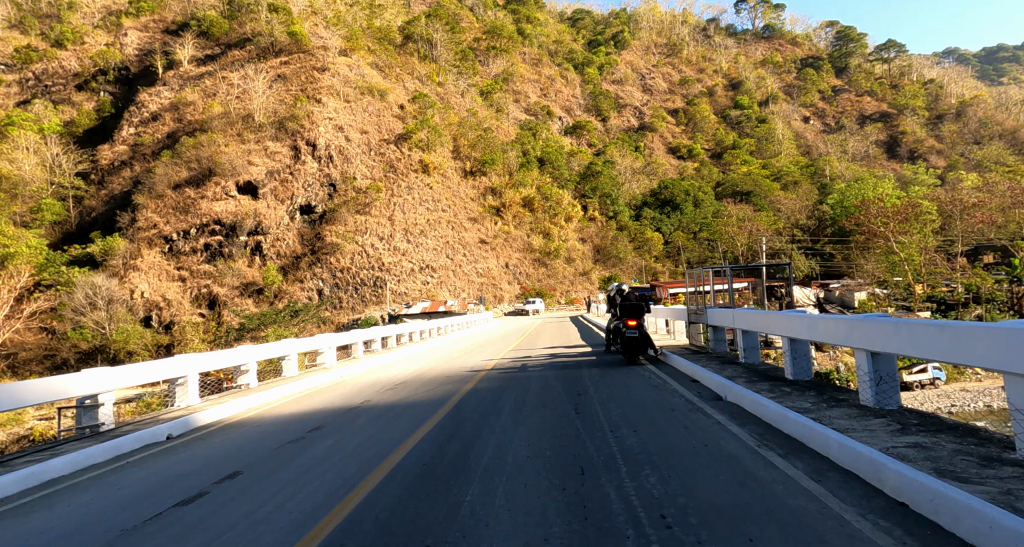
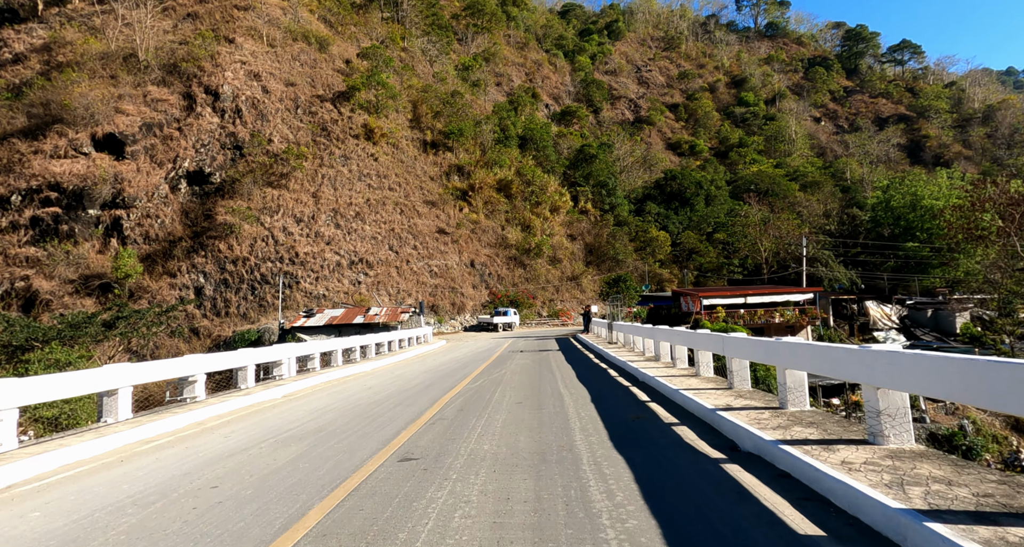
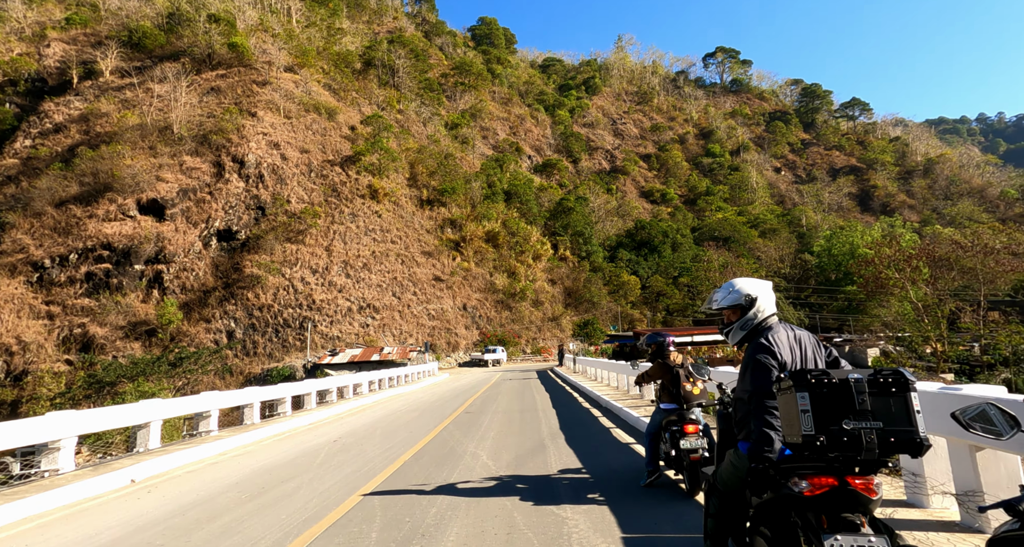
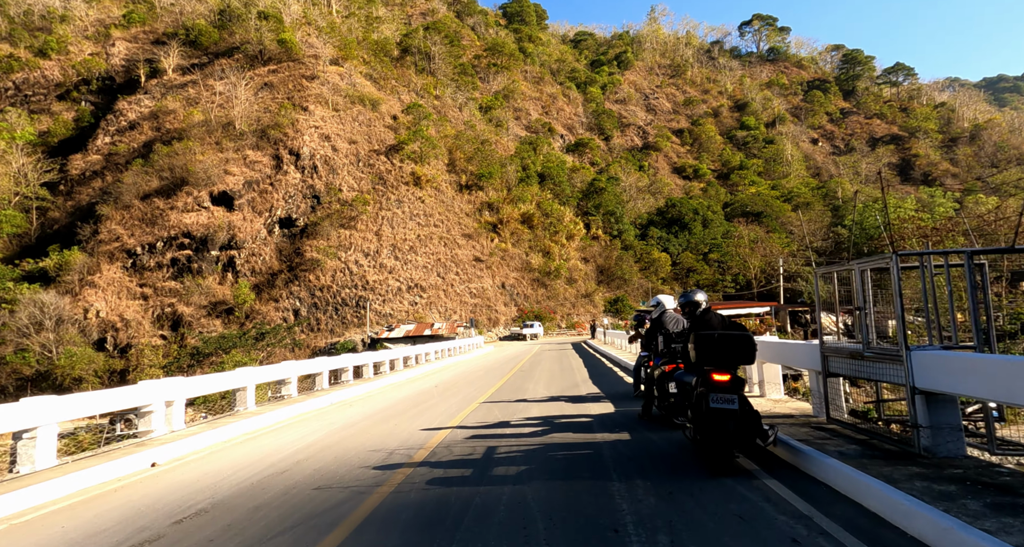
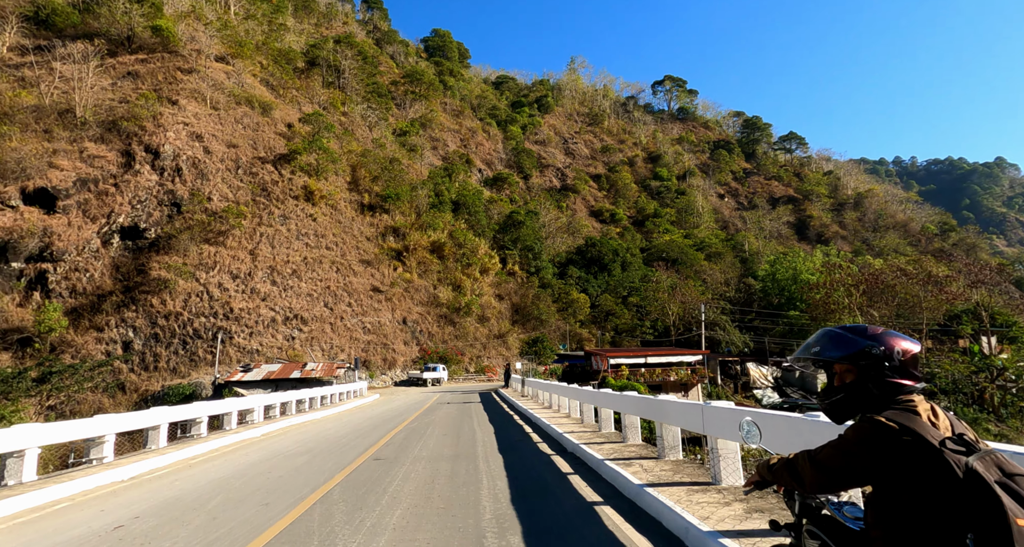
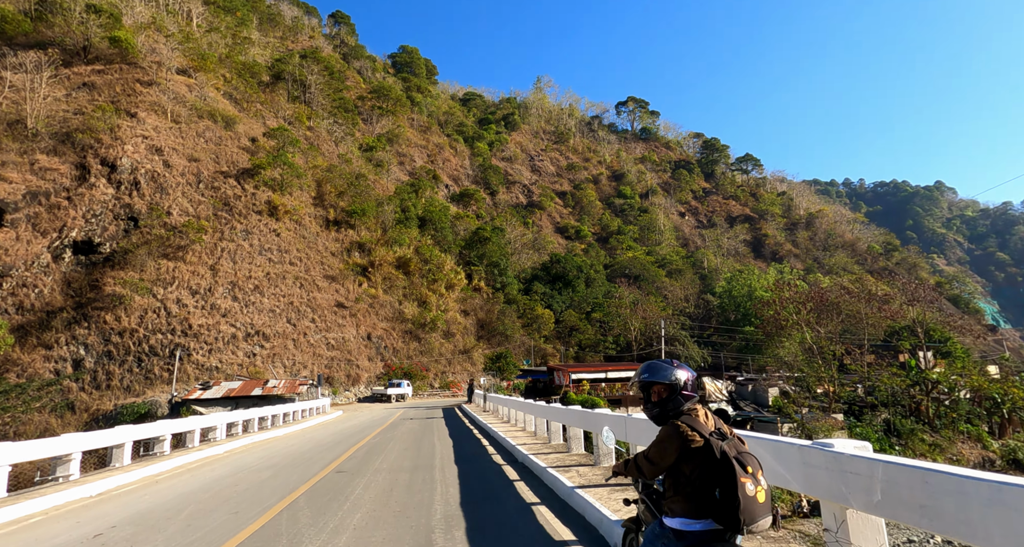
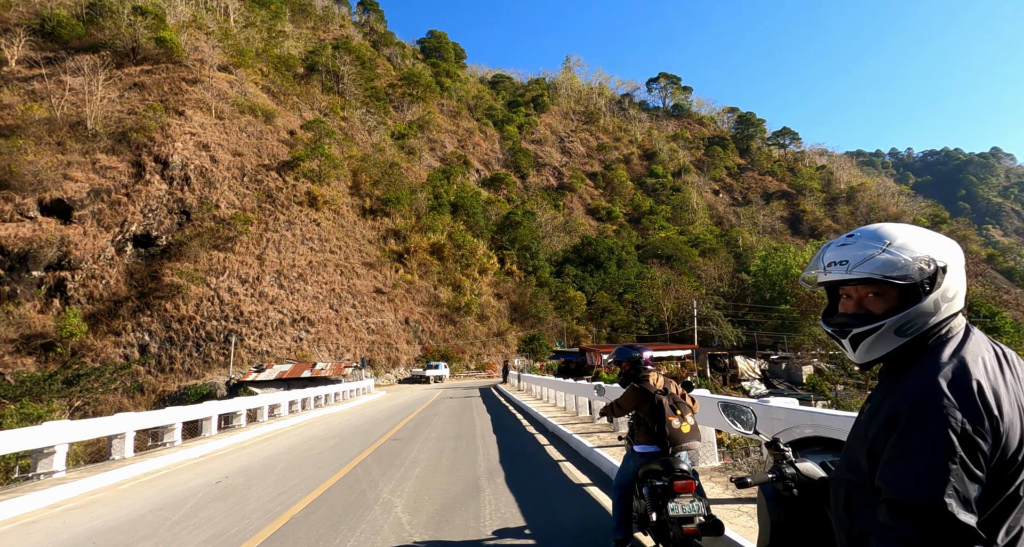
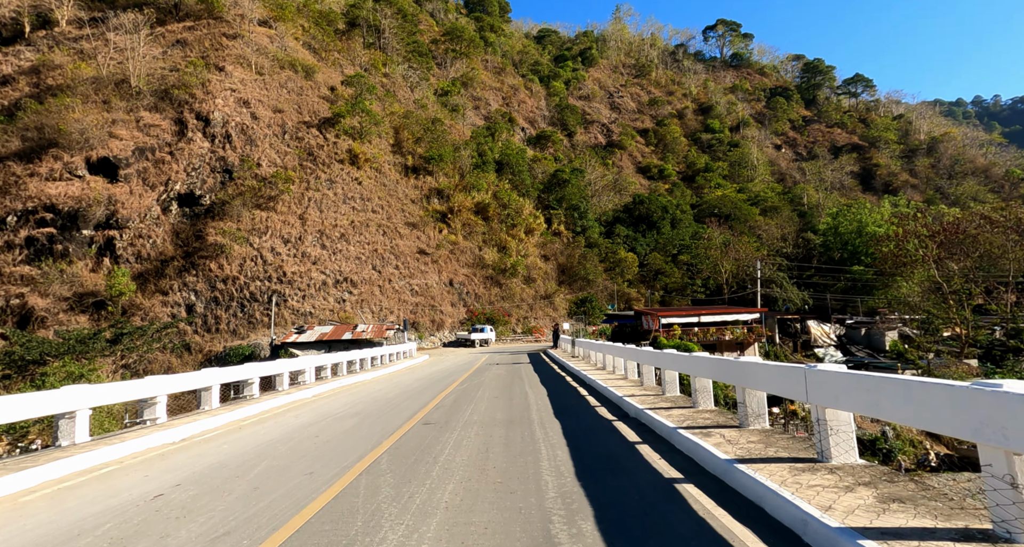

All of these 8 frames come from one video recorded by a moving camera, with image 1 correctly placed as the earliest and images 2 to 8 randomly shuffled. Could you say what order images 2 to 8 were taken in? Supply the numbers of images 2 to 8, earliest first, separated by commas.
4, 3, 7, 6, 5, 8, 2
